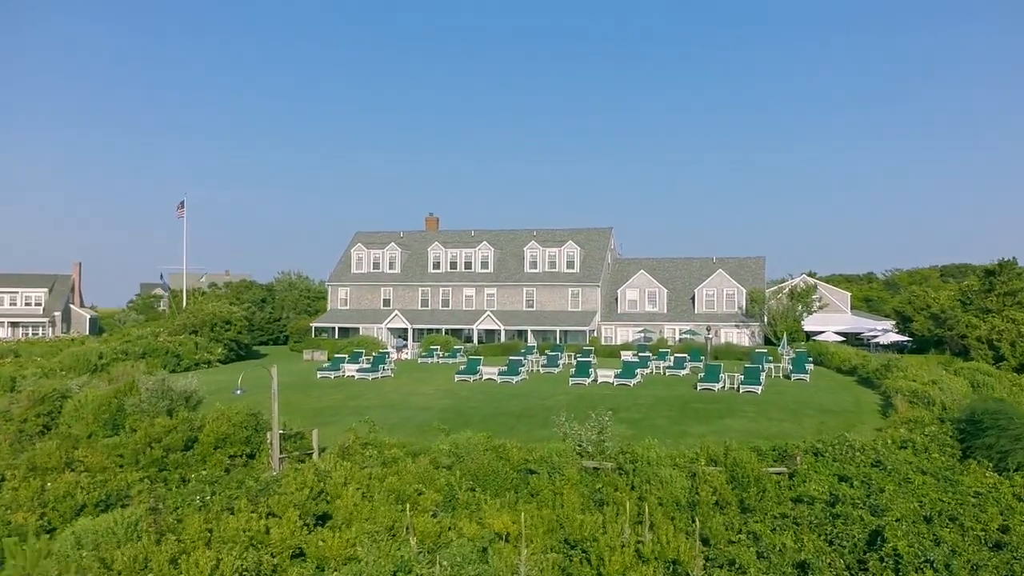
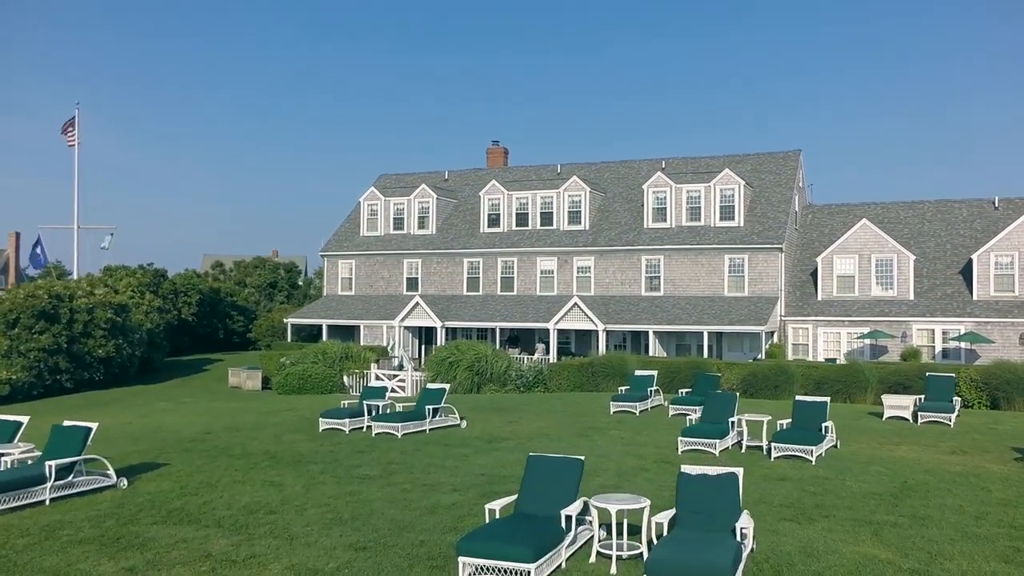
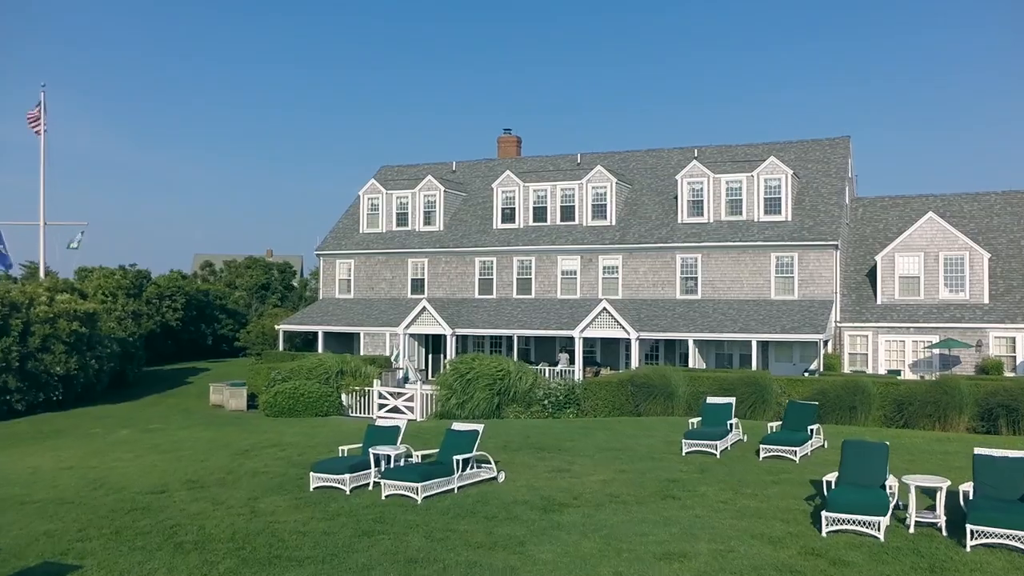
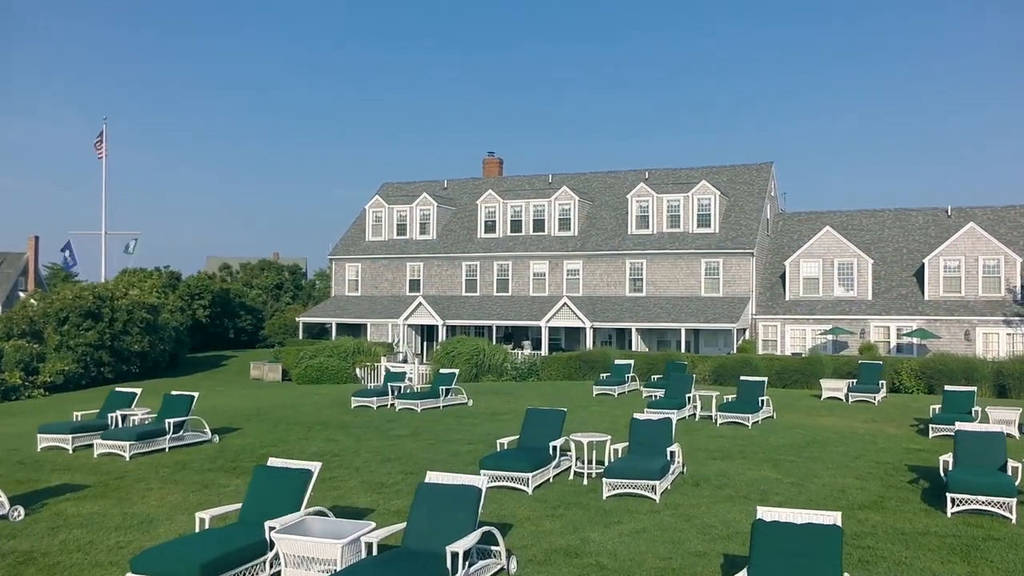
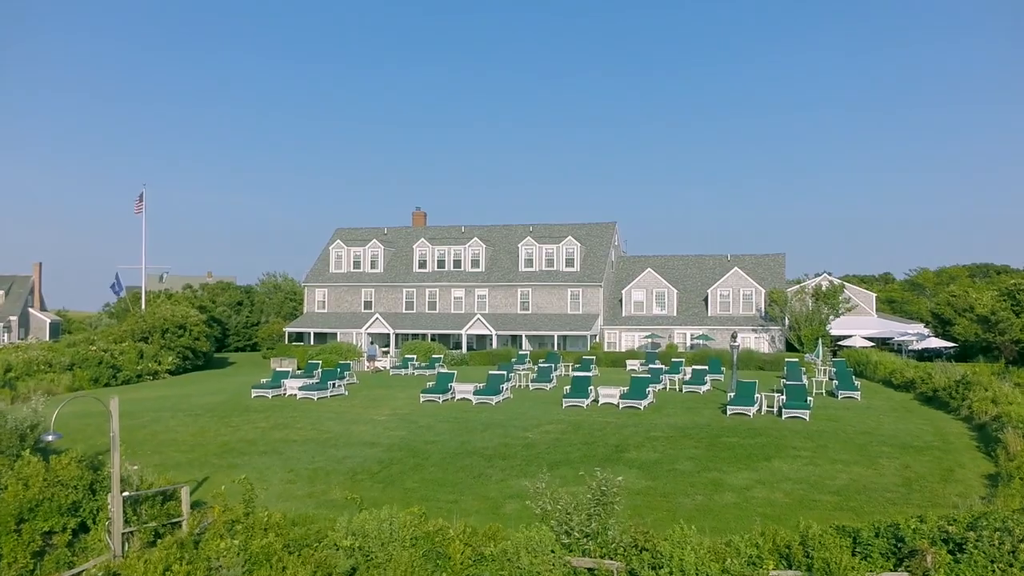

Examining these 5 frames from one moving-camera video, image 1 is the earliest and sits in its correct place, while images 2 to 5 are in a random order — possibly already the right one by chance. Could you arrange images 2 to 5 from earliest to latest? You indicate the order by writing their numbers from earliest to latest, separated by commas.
5, 4, 2, 3
